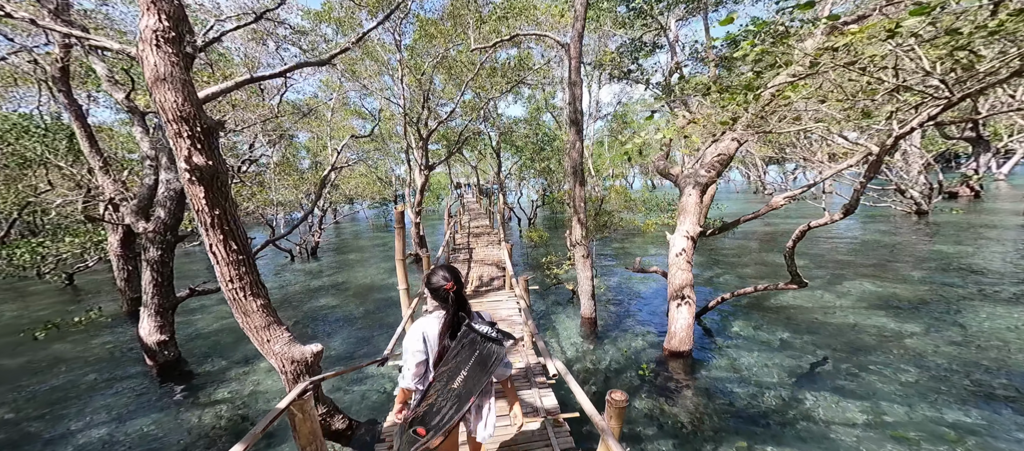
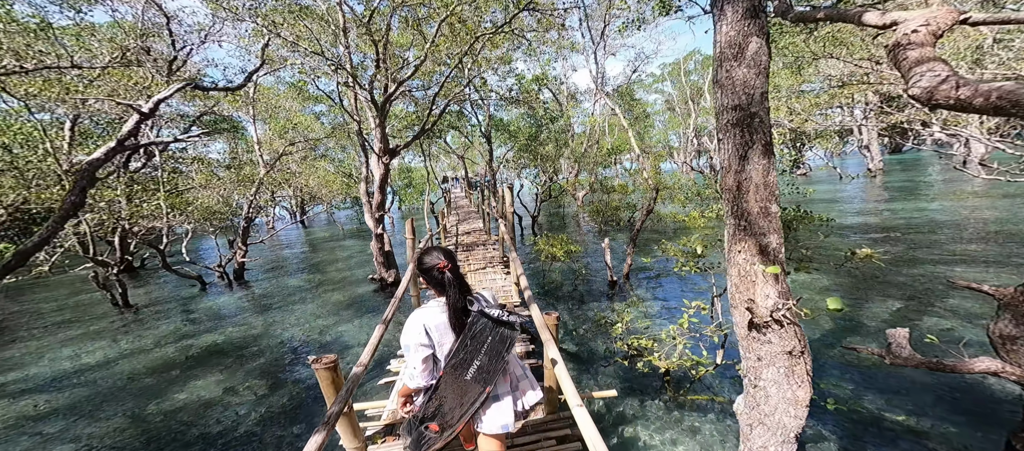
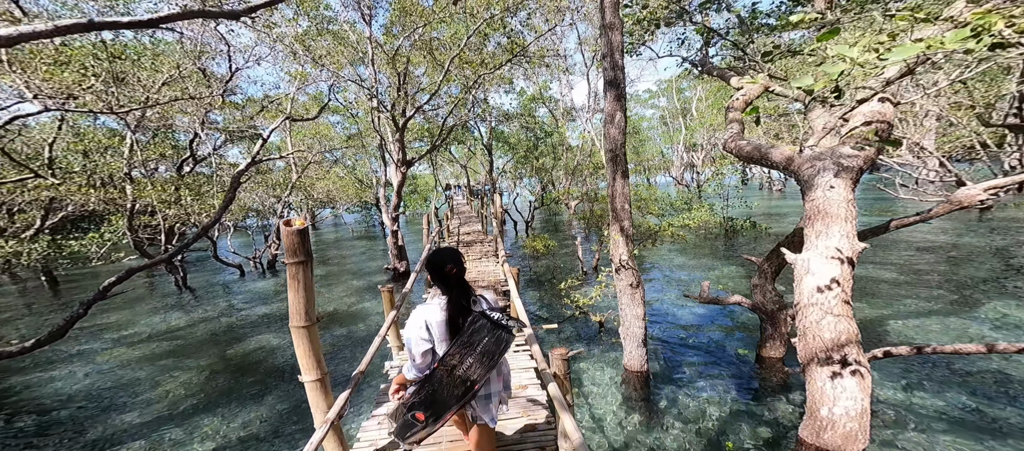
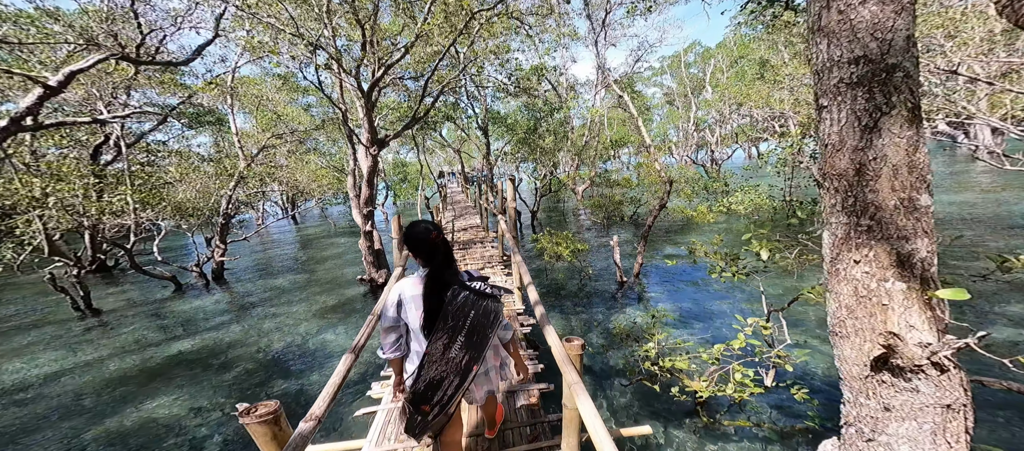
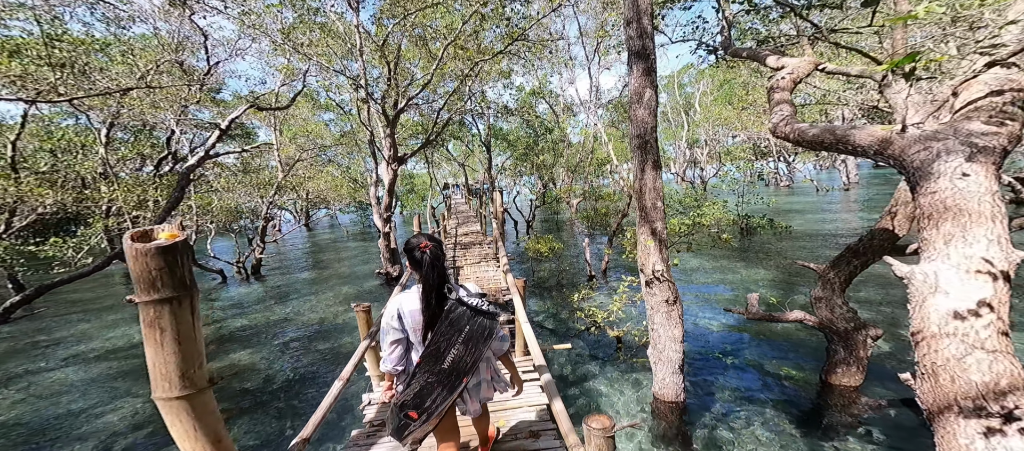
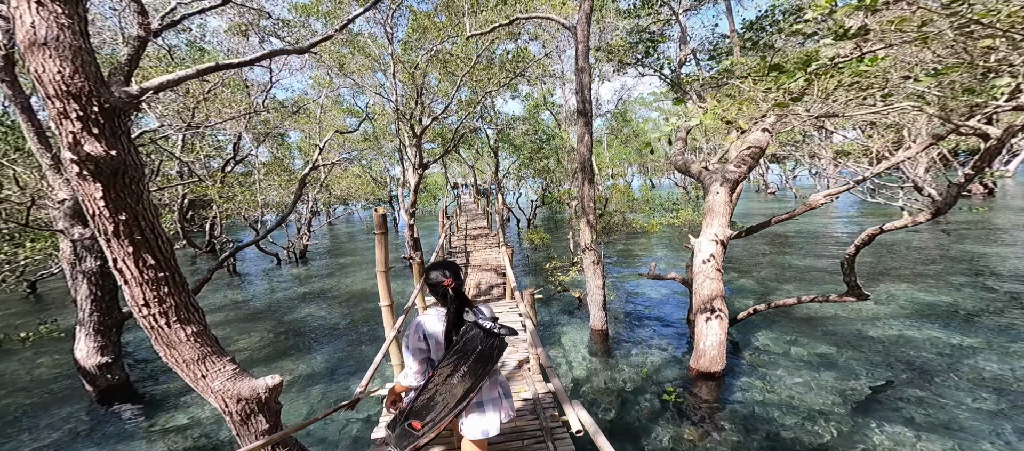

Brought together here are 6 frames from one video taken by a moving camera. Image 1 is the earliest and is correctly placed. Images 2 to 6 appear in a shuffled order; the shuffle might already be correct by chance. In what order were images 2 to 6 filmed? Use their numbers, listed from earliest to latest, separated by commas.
6, 3, 5, 2, 4
